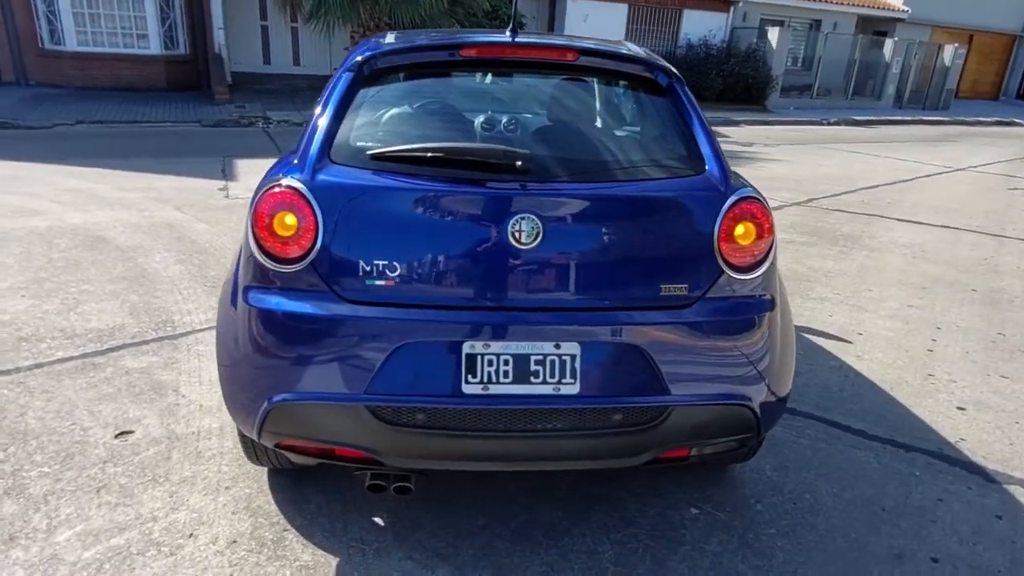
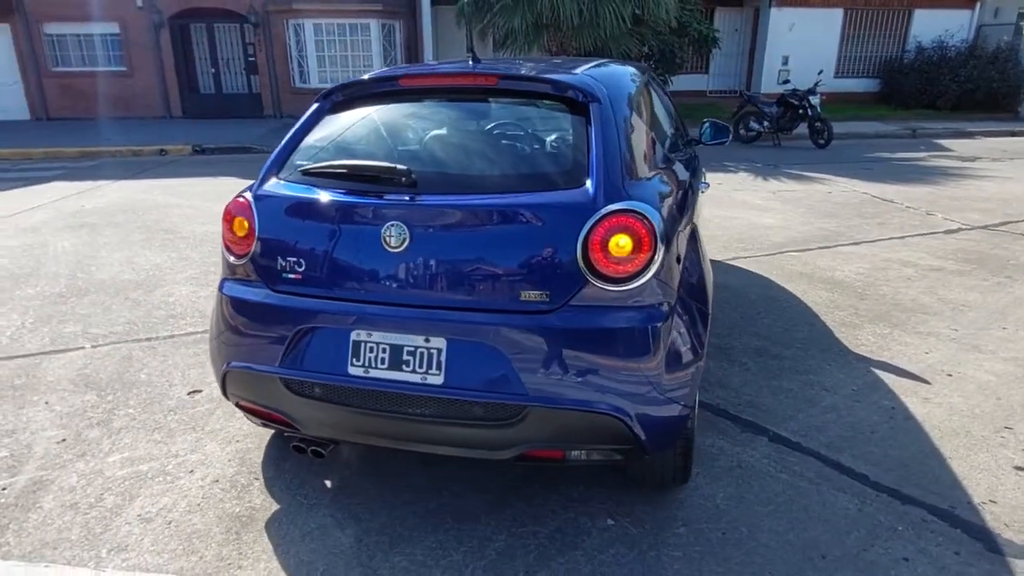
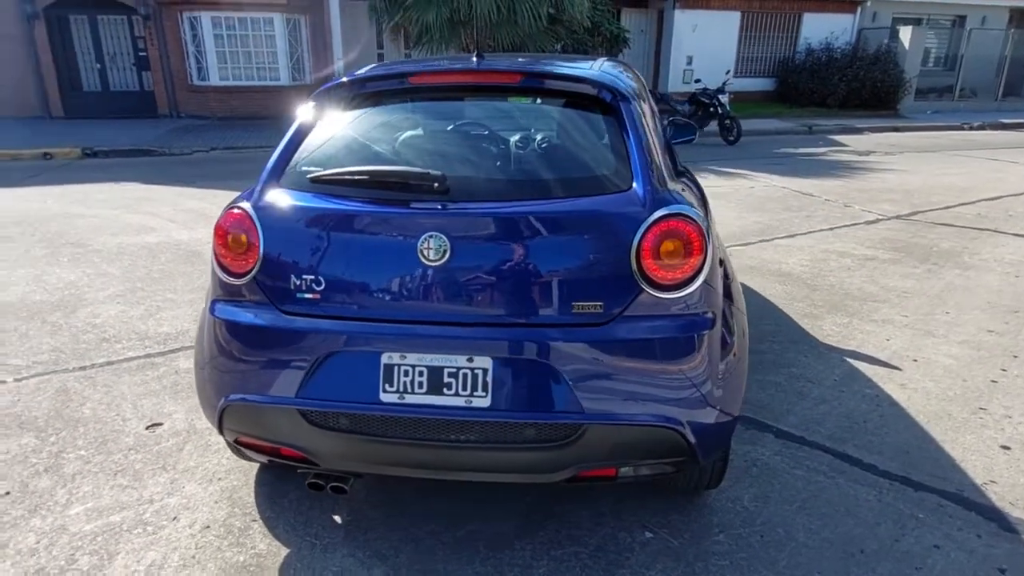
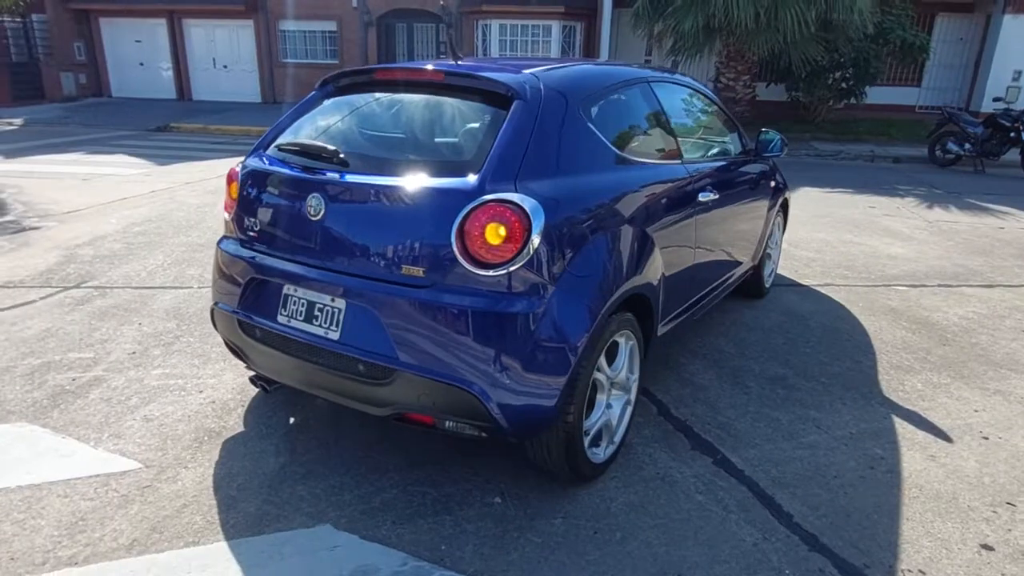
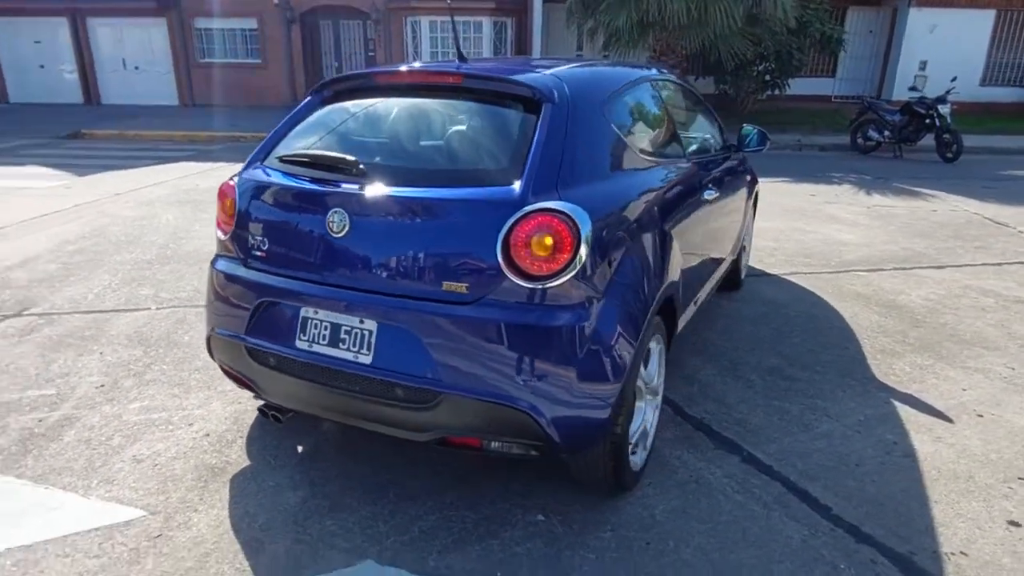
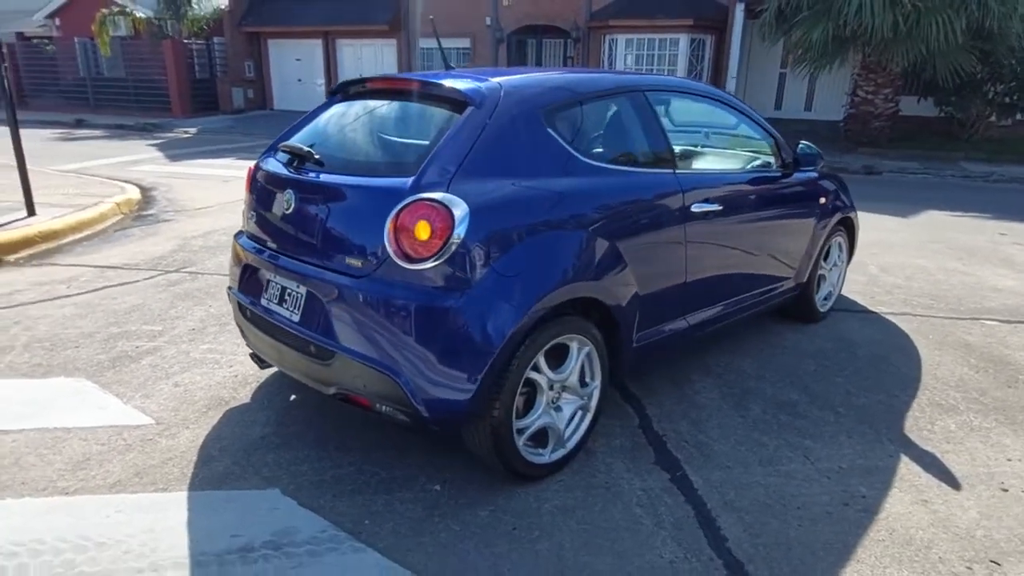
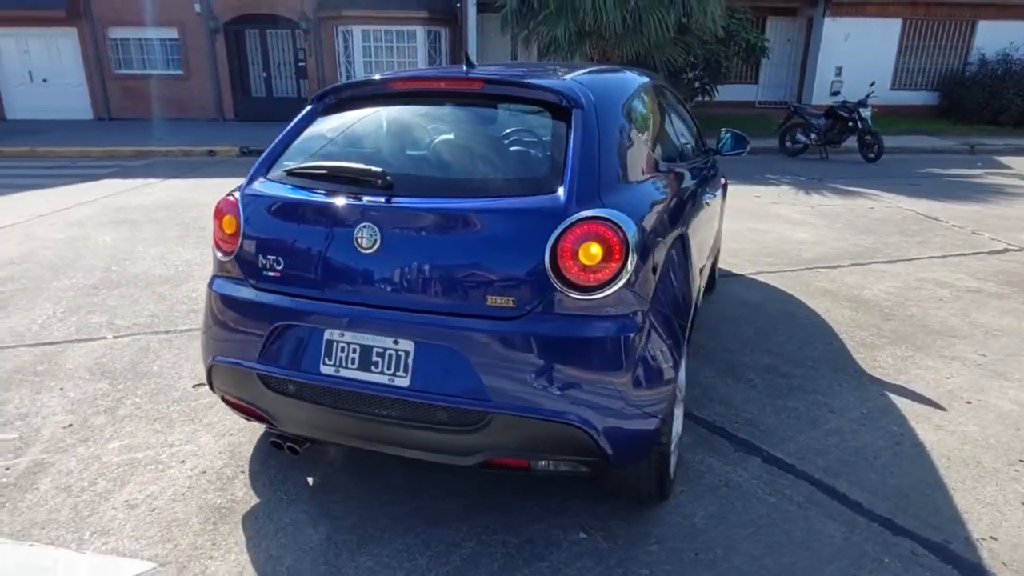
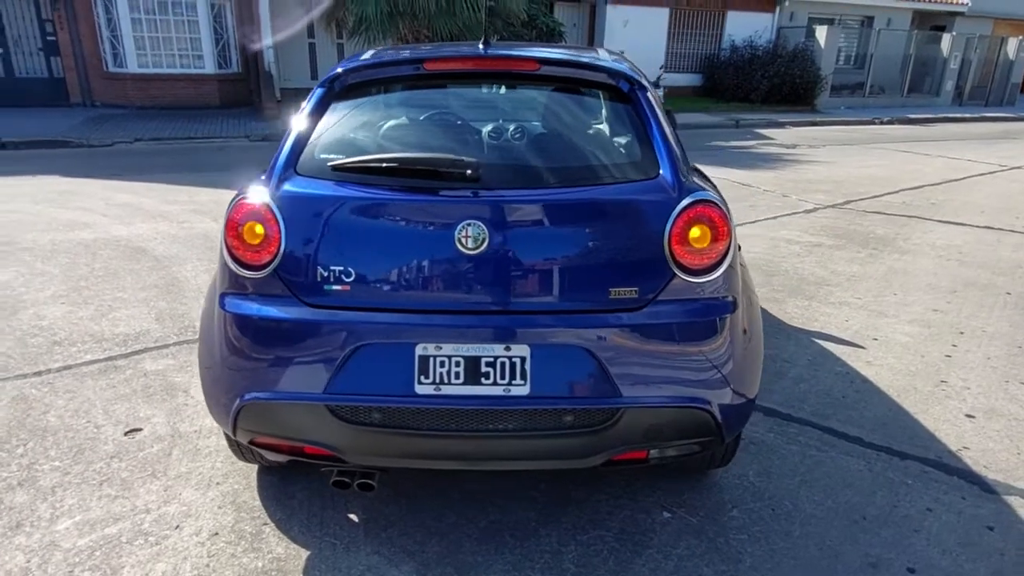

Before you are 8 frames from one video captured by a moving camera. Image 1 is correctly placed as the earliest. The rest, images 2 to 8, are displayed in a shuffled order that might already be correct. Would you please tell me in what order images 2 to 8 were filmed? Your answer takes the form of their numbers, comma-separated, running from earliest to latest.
8, 3, 2, 7, 5, 4, 6
